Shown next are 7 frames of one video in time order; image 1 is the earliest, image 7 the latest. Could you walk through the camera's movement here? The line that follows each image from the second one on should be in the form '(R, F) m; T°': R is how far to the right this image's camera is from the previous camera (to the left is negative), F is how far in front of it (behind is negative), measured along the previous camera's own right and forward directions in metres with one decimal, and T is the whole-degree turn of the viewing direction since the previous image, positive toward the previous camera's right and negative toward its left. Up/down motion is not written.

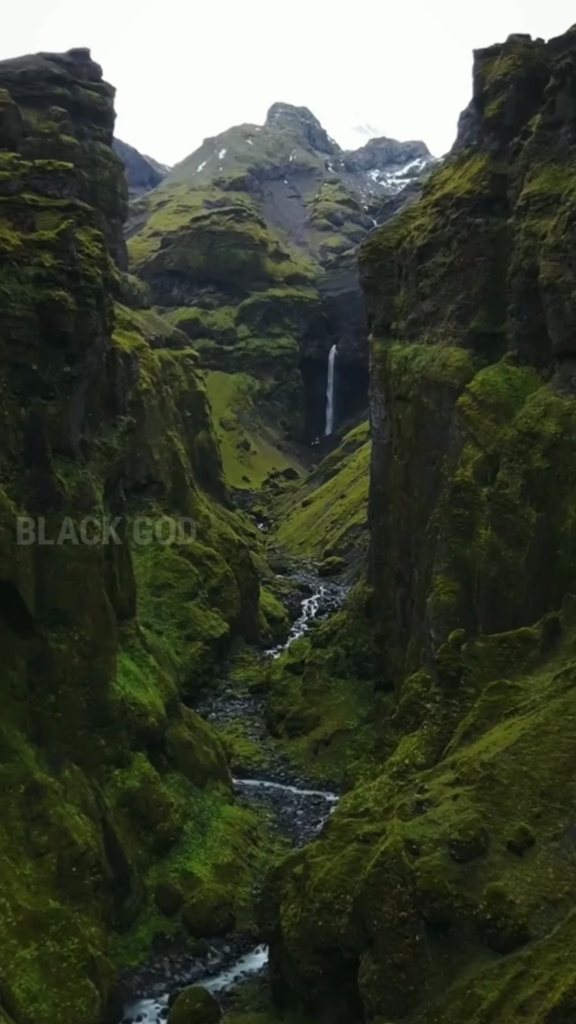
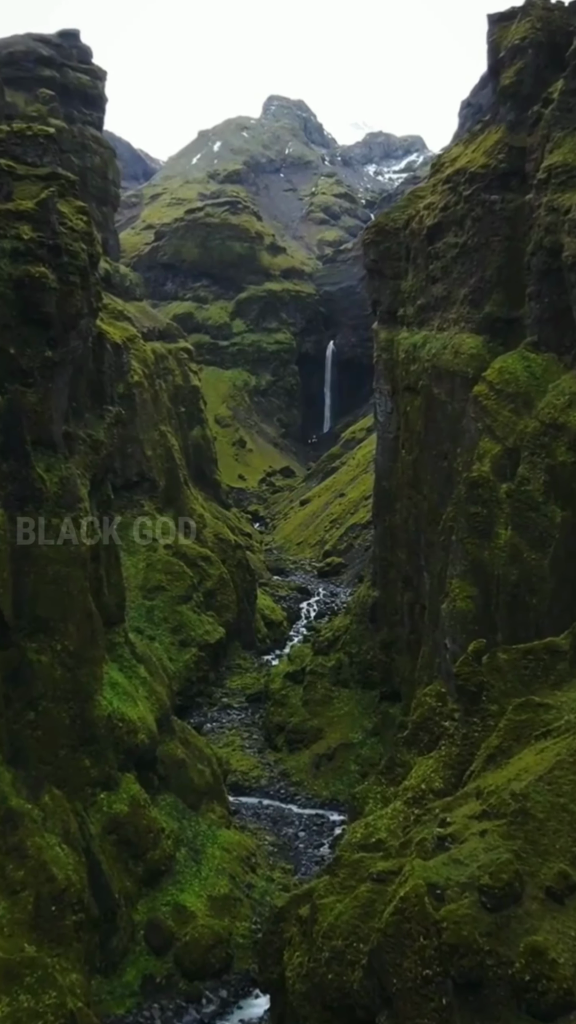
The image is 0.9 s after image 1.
(-0.4, +4.0) m; 0°
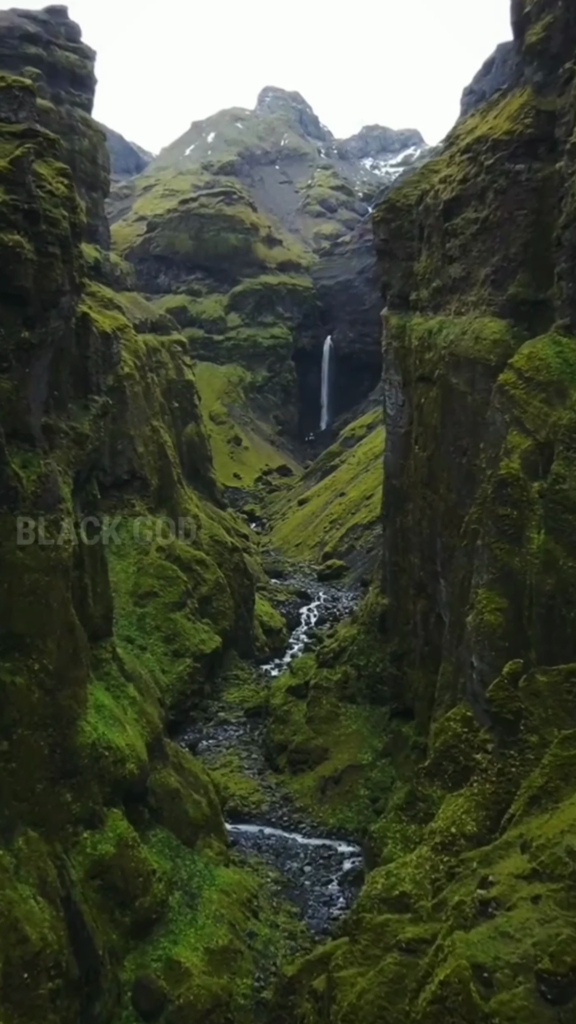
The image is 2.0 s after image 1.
(-0.6, +4.8) m; 0°
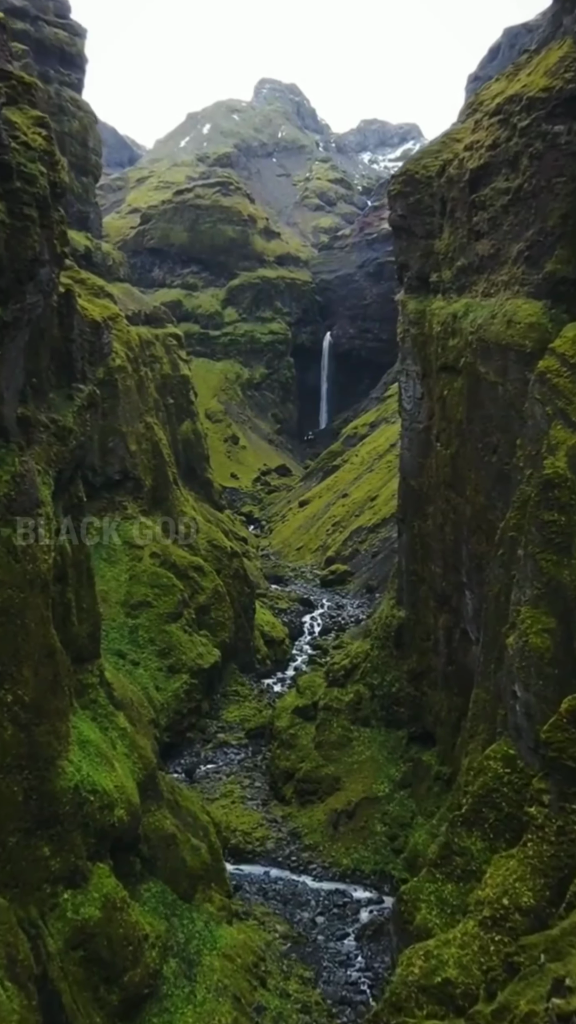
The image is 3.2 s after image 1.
(-0.7, +5.3) m; 0°
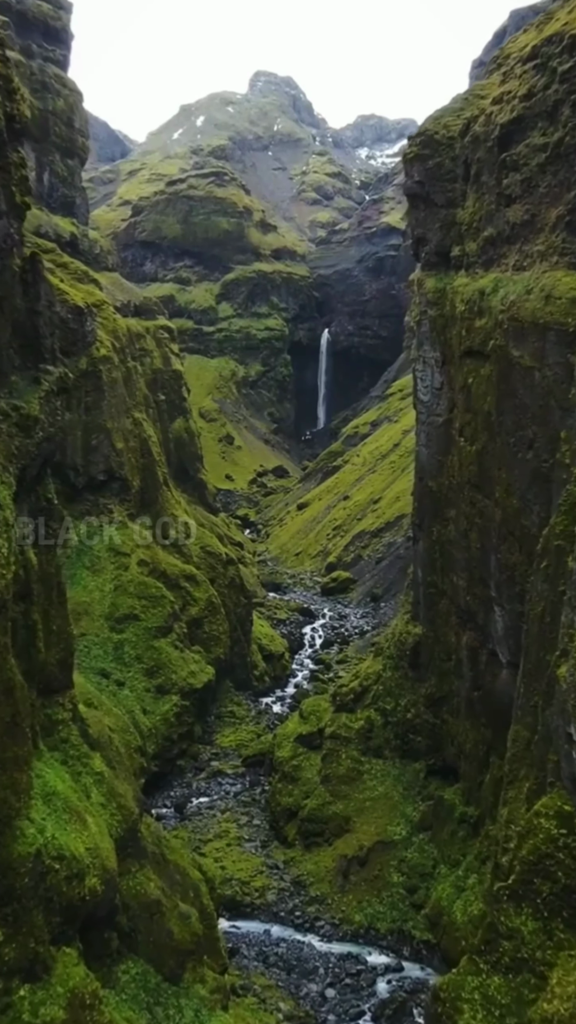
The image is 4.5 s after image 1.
(-0.4, +5.9) m; 0°
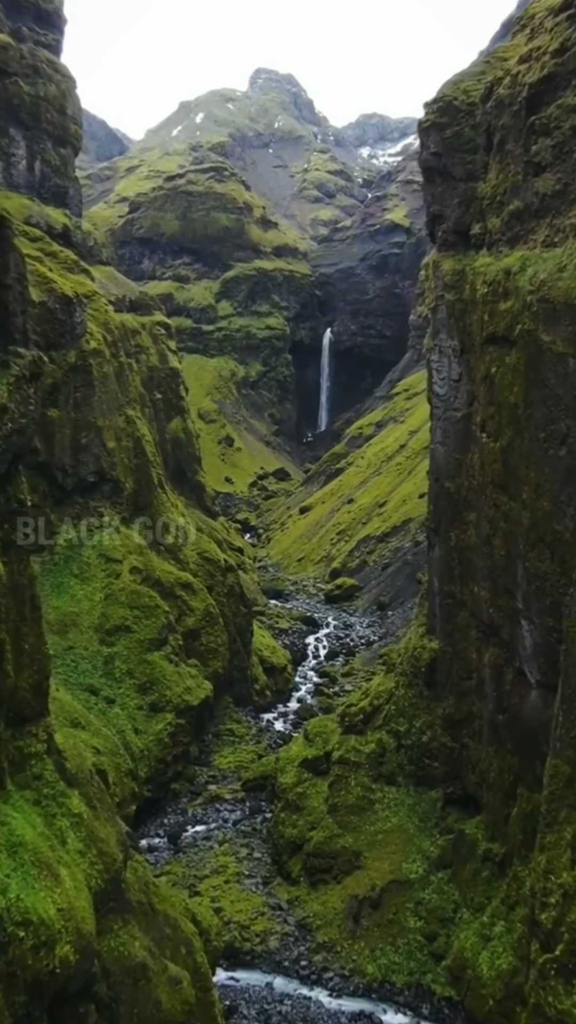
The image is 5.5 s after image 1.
(-0.2, +4.1) m; 0°
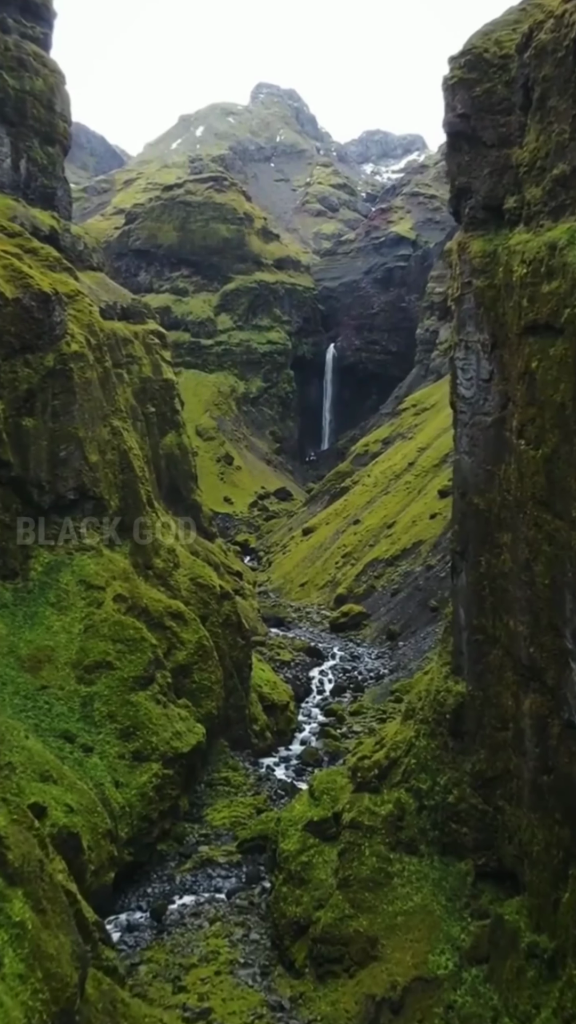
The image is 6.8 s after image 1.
(0.0, +6.2) m; 0°
